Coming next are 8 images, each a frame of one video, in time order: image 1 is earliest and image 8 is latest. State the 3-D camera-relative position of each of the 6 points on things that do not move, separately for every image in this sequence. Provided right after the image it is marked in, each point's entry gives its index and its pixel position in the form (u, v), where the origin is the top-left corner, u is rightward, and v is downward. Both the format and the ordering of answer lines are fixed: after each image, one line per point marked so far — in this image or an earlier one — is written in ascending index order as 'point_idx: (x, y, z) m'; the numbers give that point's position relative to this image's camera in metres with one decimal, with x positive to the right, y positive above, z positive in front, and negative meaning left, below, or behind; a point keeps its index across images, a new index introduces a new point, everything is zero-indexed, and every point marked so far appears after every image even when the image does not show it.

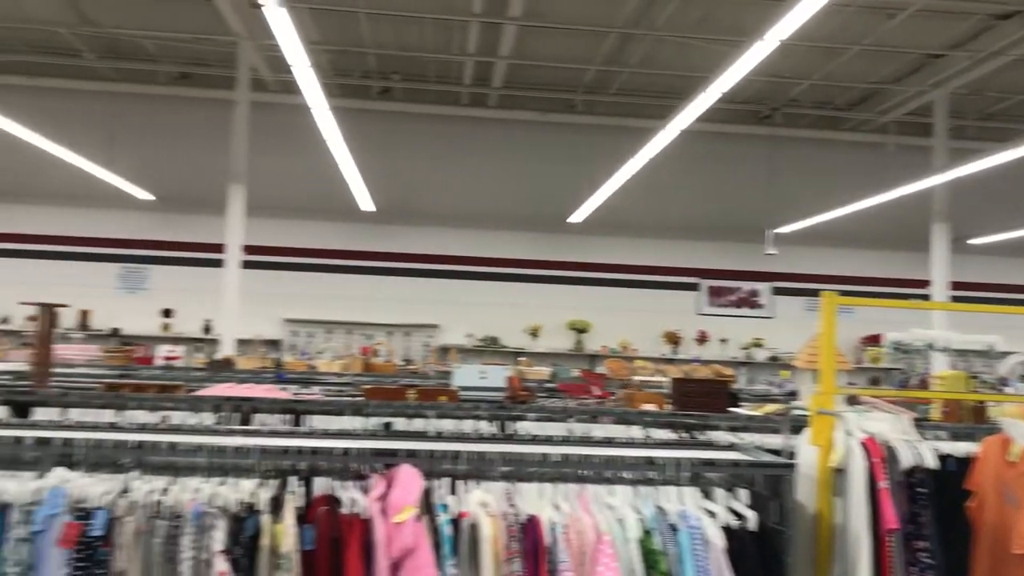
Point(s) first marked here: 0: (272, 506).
0: (-0.5, -0.5, +2.1) m
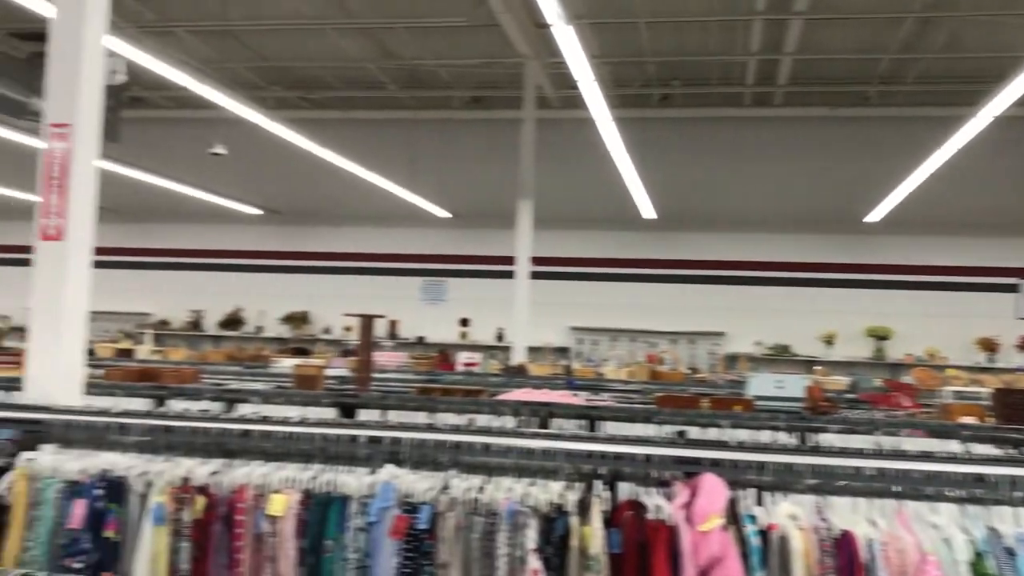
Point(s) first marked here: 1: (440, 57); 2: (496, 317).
0: (+0.2, -0.5, +2.2) m
1: (-0.6, +2.0, +8.4) m
2: (-0.2, -0.4, +13.1) m
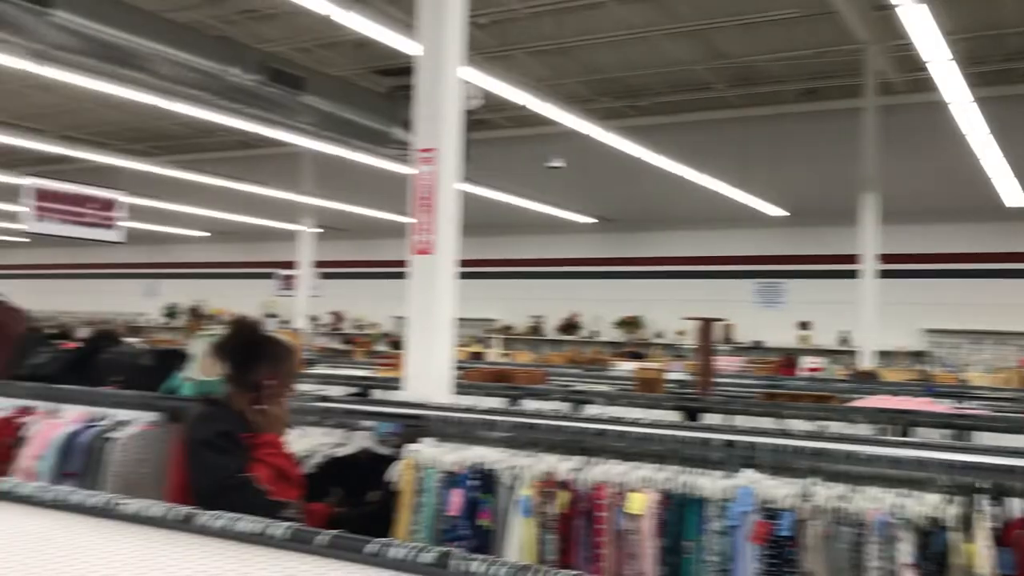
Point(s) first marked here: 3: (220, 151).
0: (+0.9, -0.5, +2.1) m
1: (+2.2, +2.0, +8.2) m
2: (+4.2, -0.4, +12.4) m
3: (-4.6, +2.1, +14.9) m
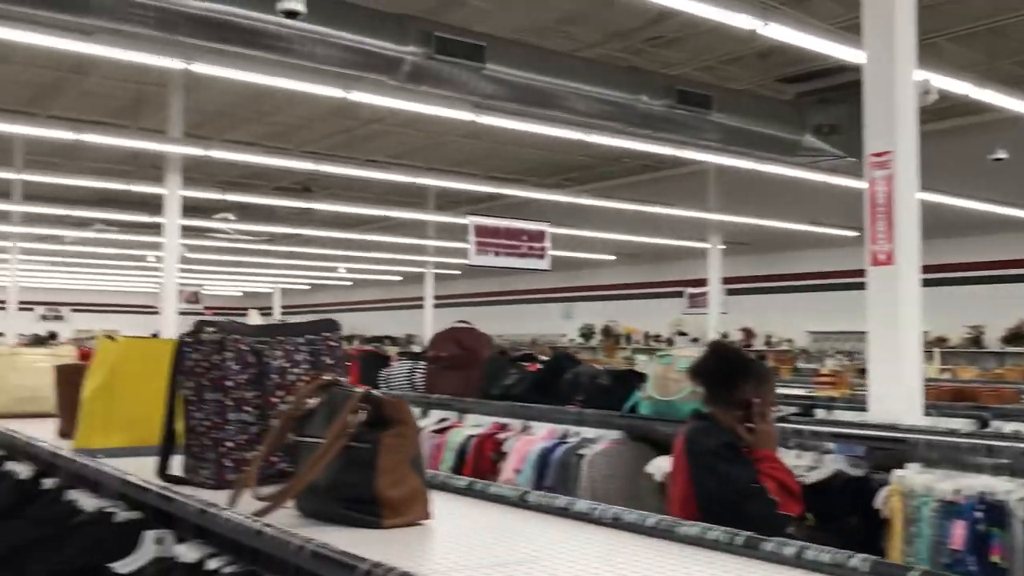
0: (+1.9, -0.5, +1.4) m
1: (+5.4, +2.0, +6.6) m
2: (+9.0, -0.3, +9.7) m
3: (+1.8, +1.8, +15.5) m
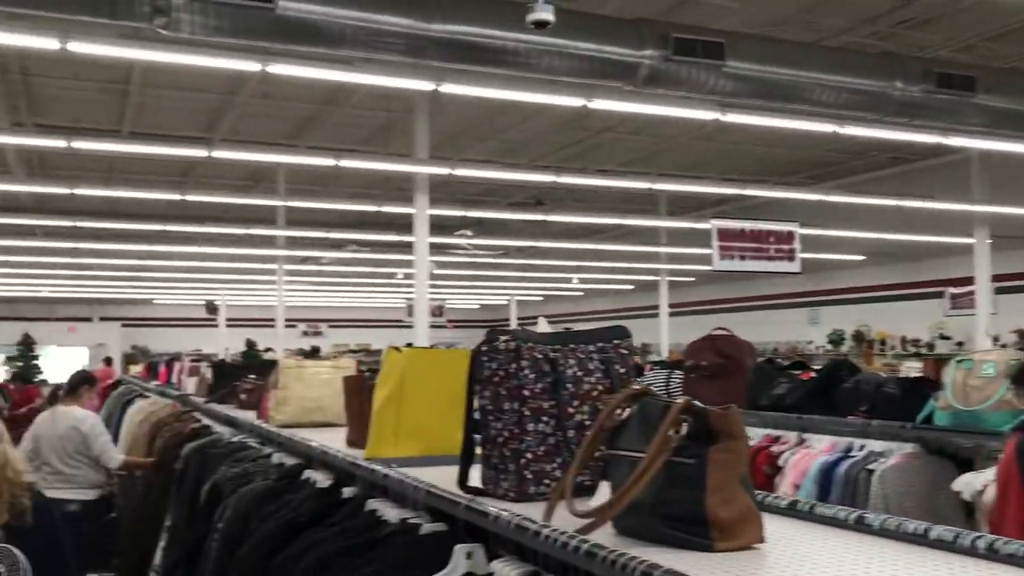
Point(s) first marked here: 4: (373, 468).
0: (+2.3, -0.4, +0.8) m
1: (+6.9, +2.2, +5.1) m
2: (+11.1, -0.1, +7.2) m
3: (+5.5, +1.8, +14.5) m
4: (-0.3, -0.4, +2.1) m
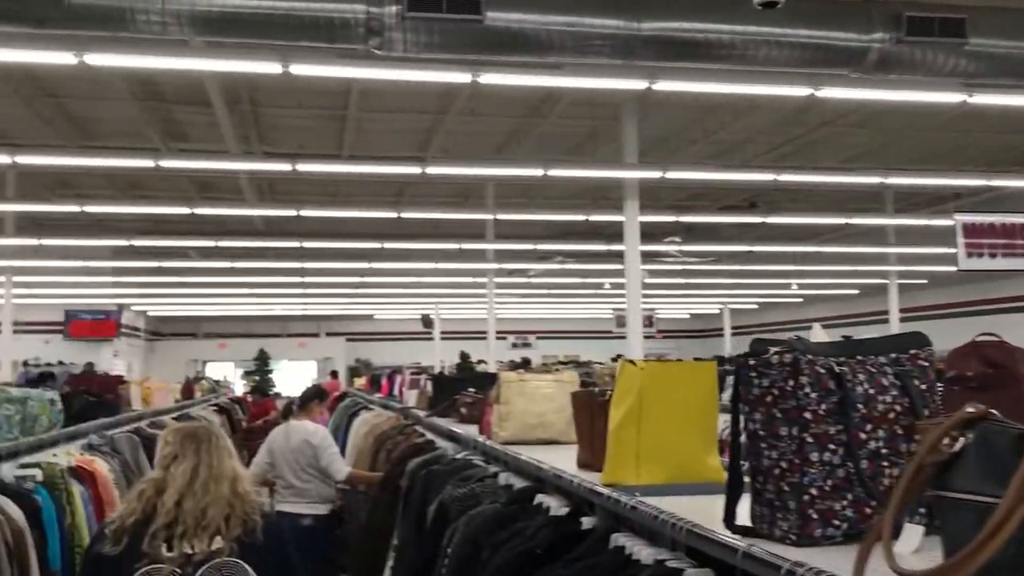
0: (+2.5, -0.3, +0.1) m
1: (+7.8, +2.3, +3.3) m
2: (+12.4, +0.2, +4.4) m
3: (+8.4, +1.8, +12.8) m
4: (+0.2, -0.4, +1.8) m
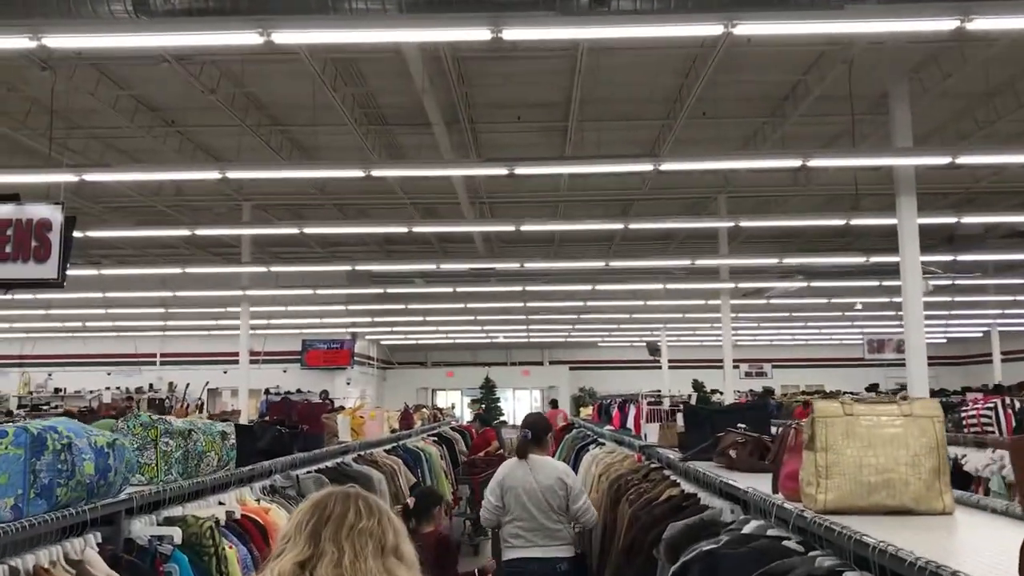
0: (+2.4, -0.2, -1.6) m
1: (+8.2, +2.5, +0.5) m
2: (+13.1, +0.5, +0.4) m
3: (+11.1, +1.7, +9.6) m
4: (+0.6, -0.3, +0.7) m
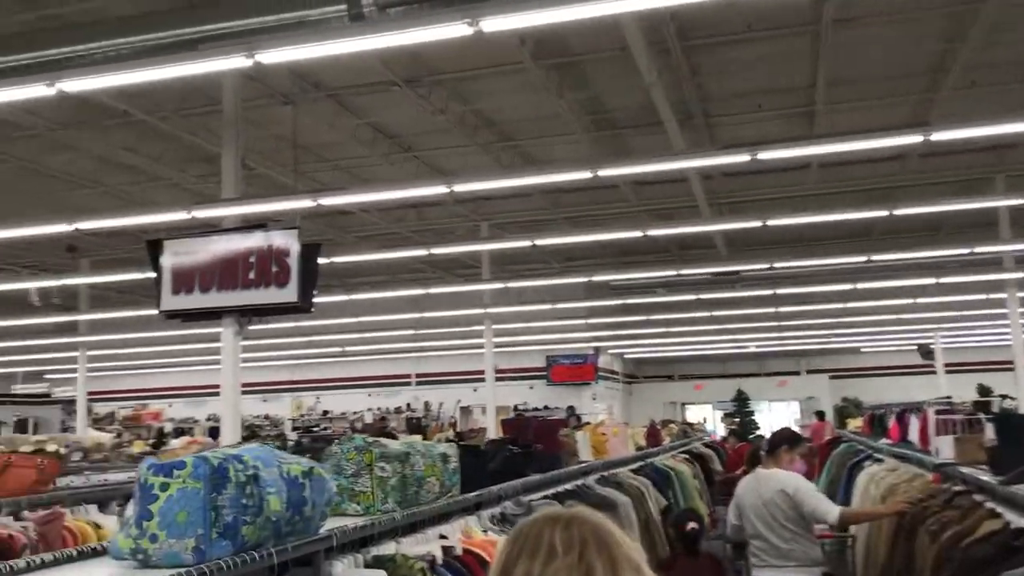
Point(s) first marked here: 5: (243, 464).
0: (+1.8, 0.0, -2.6) m
1: (+7.9, +3.1, -2.0) m
2: (+12.6, +1.2, -3.3) m
3: (+12.9, +2.3, +6.1) m
4: (+0.6, -0.2, 0.0) m
5: (-0.6, -0.4, +2.0) m
